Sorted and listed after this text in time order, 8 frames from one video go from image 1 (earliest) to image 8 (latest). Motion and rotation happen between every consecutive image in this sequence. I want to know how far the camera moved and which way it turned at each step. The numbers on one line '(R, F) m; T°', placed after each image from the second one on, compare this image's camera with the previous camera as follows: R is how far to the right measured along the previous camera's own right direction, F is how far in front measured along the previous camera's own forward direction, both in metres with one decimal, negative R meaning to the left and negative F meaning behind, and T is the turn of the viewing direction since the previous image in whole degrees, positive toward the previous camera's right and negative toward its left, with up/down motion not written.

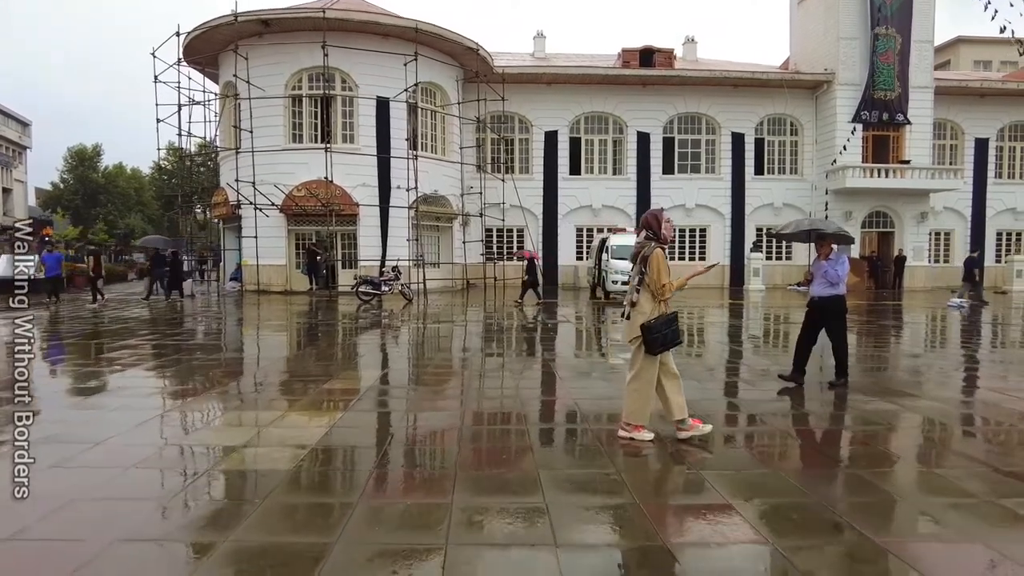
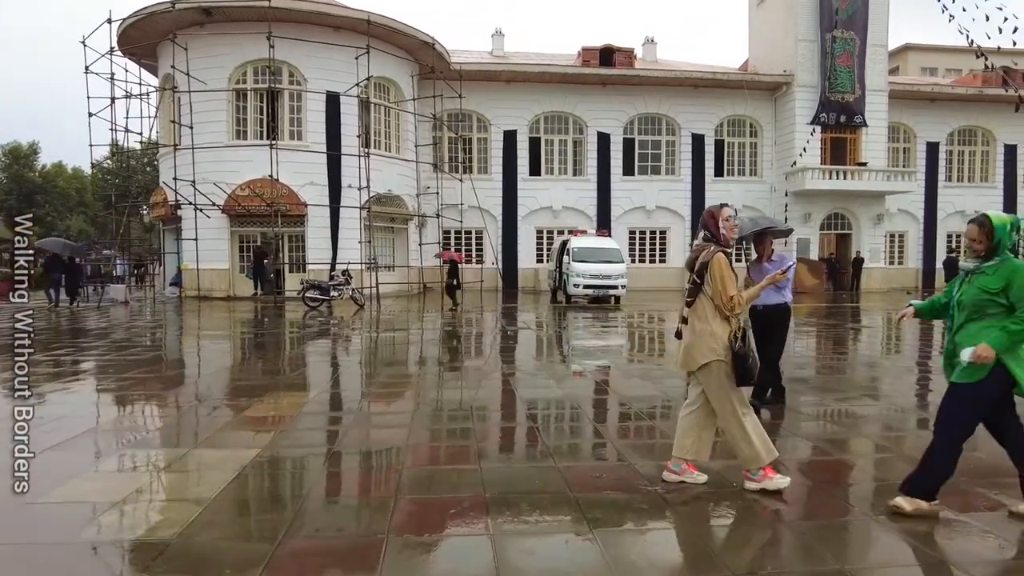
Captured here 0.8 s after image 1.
(0.0, +0.6) m; +3°
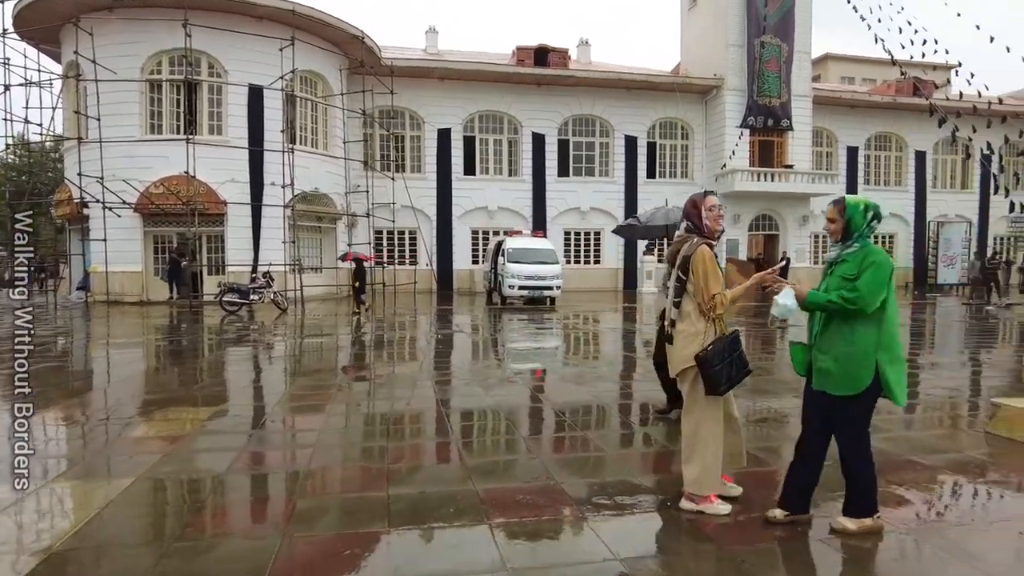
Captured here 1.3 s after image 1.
(+0.1, +0.3) m; +5°
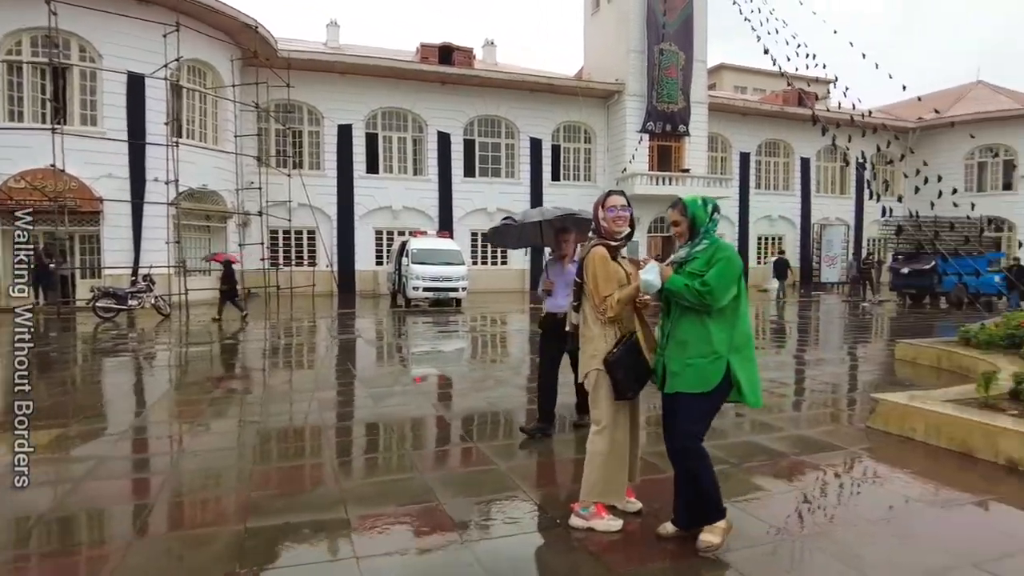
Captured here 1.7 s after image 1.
(+0.1, +0.2) m; +8°
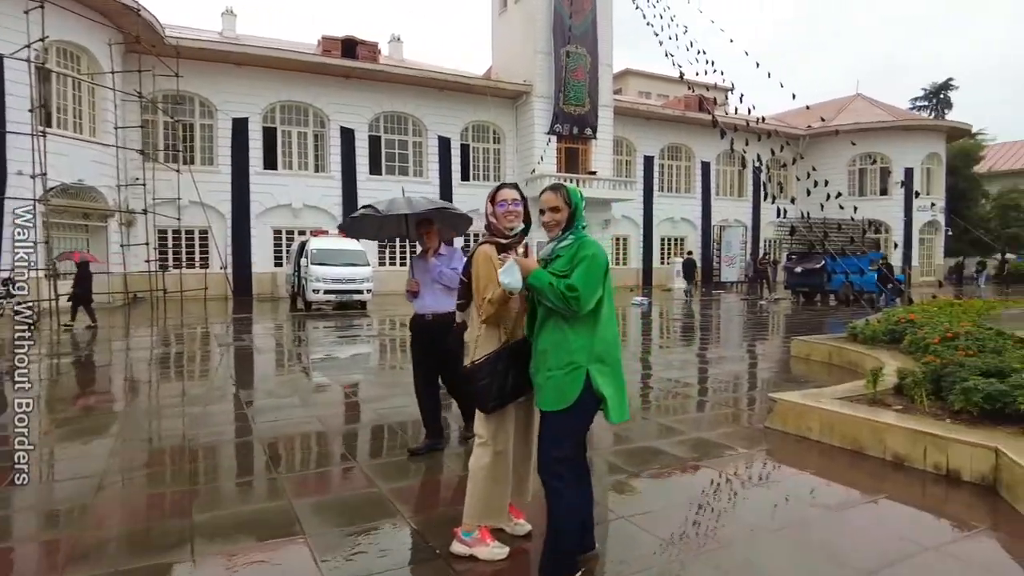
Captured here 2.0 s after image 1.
(+0.1, +0.2) m; +7°
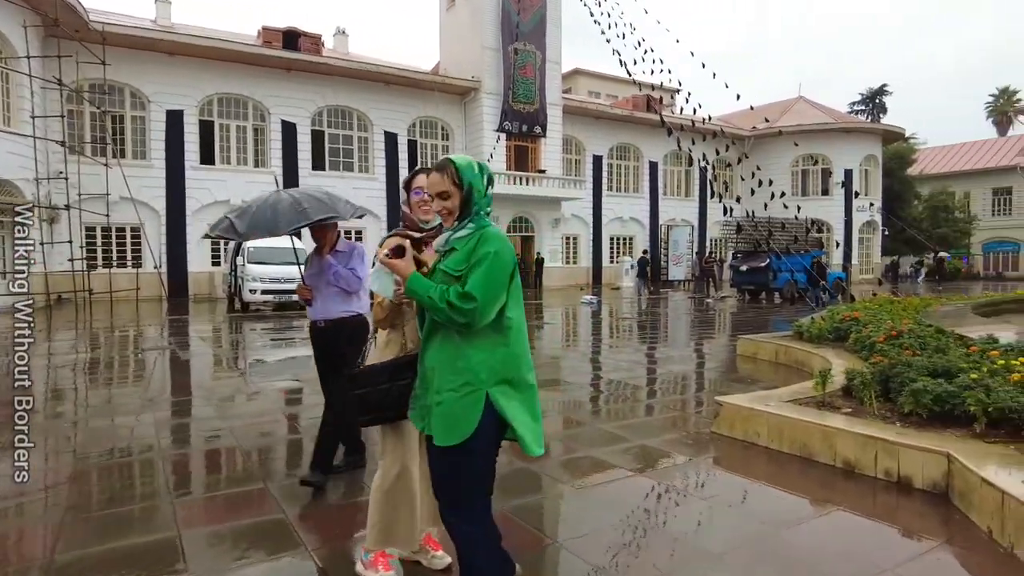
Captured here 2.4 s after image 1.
(+0.1, +0.3) m; +4°
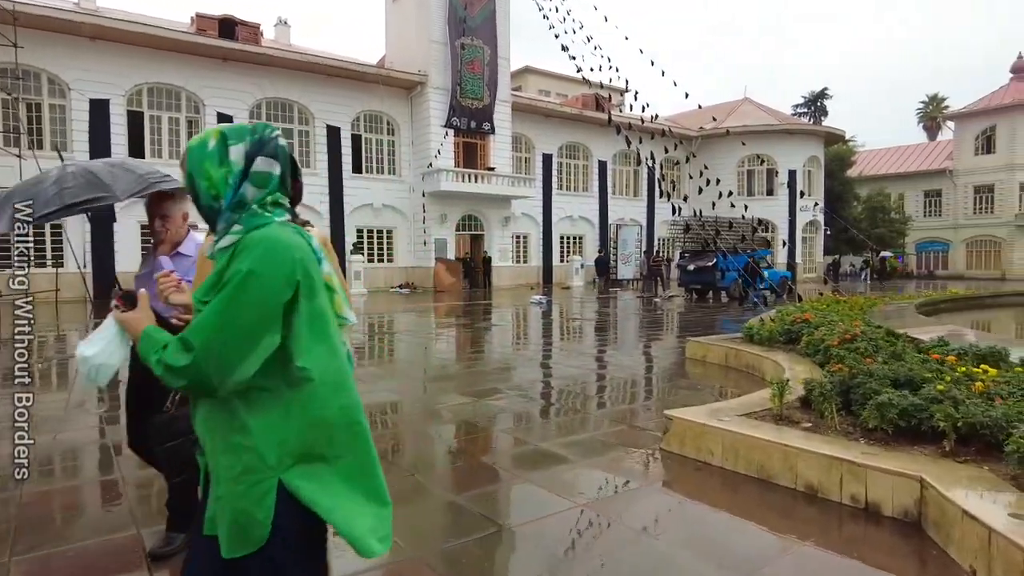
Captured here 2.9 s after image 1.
(+0.1, +0.4) m; +4°
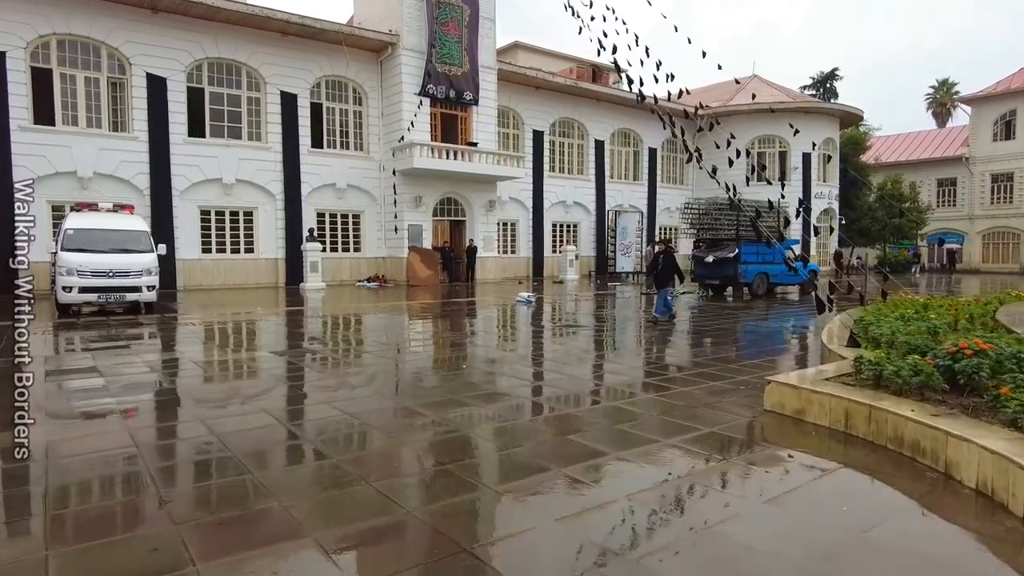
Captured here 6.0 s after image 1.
(+0.2, +2.9) m; +1°
